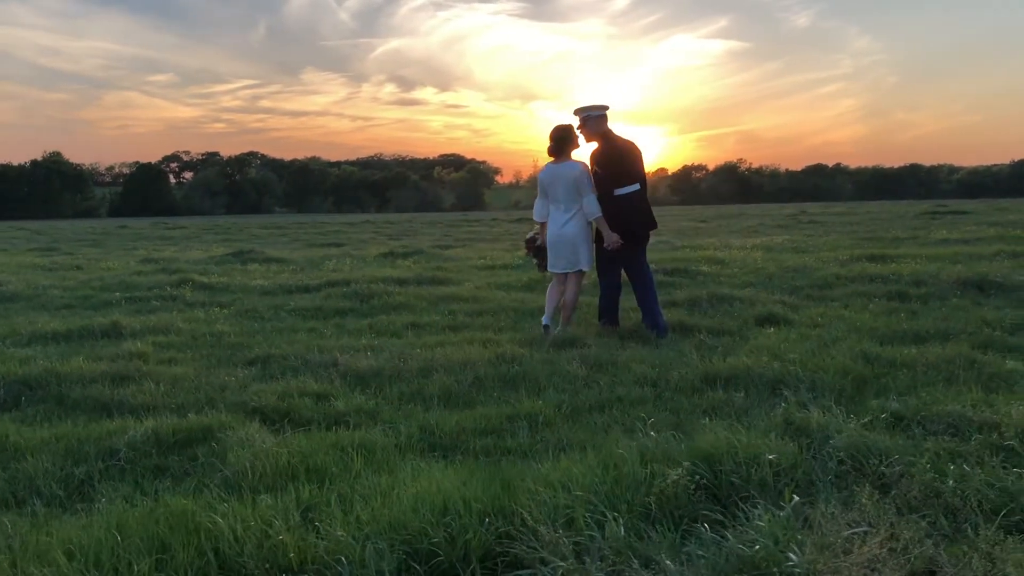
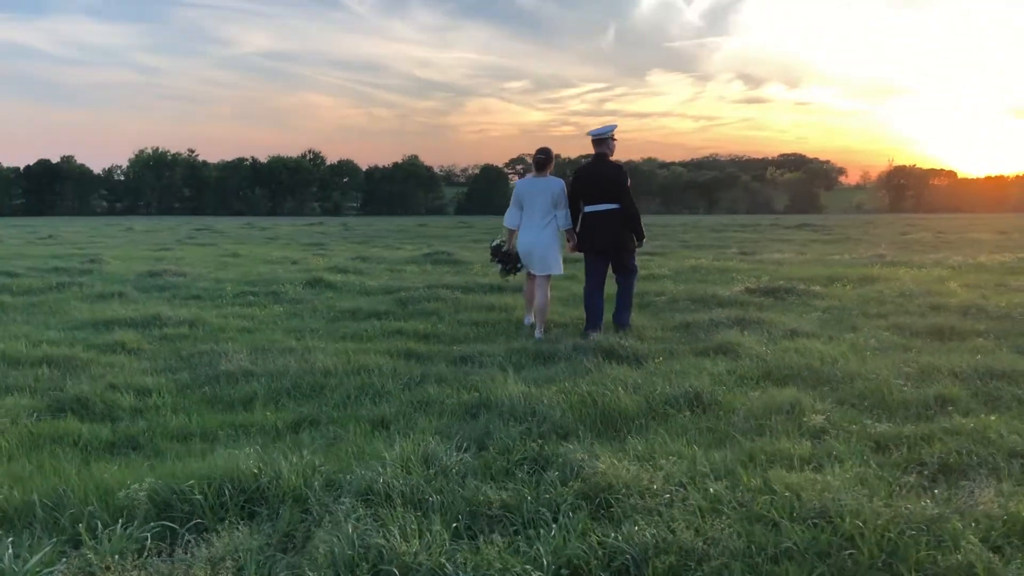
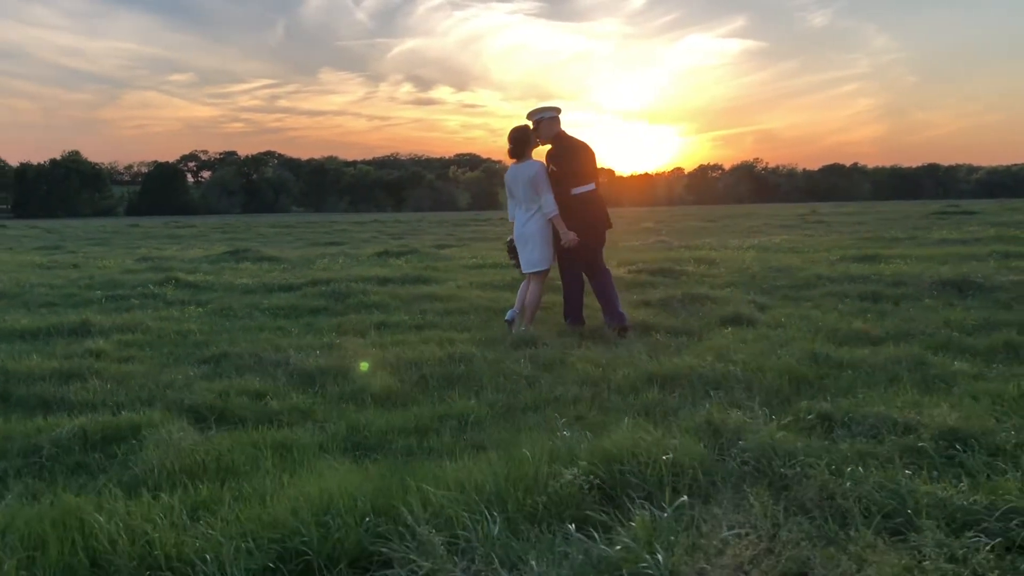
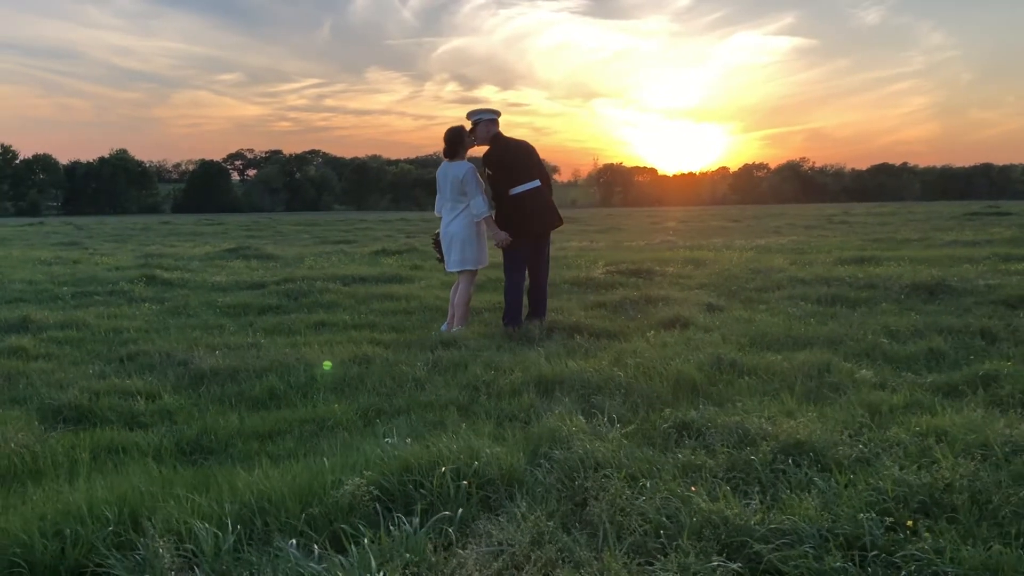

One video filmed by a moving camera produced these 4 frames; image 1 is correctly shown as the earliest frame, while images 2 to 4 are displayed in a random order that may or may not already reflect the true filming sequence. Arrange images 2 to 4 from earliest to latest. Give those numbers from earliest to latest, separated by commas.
3, 4, 2
